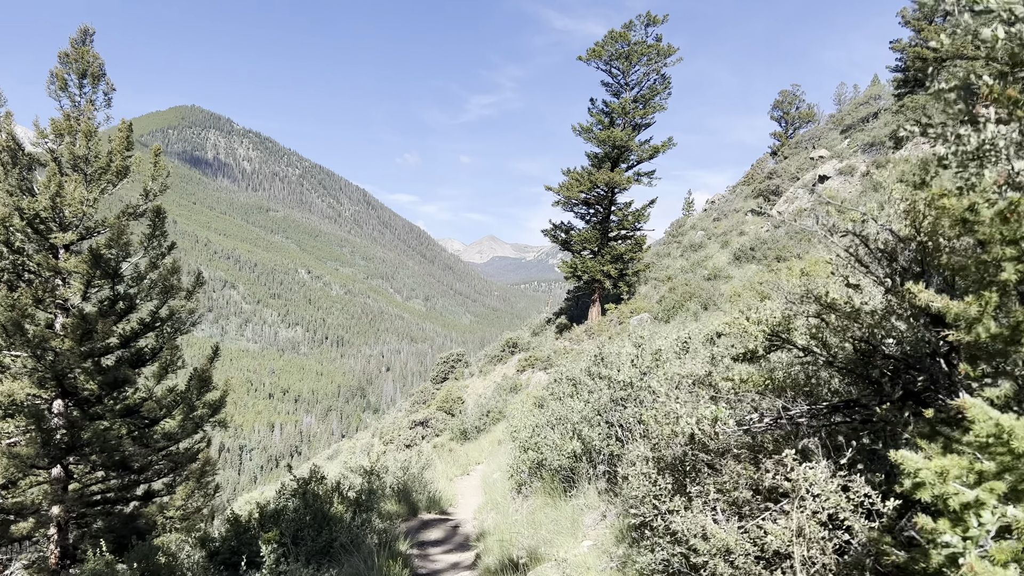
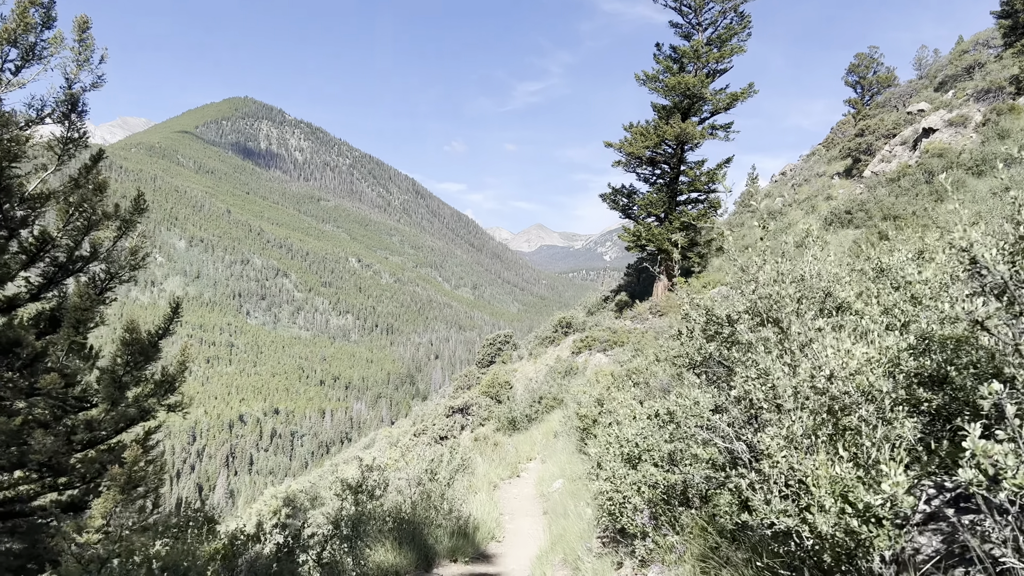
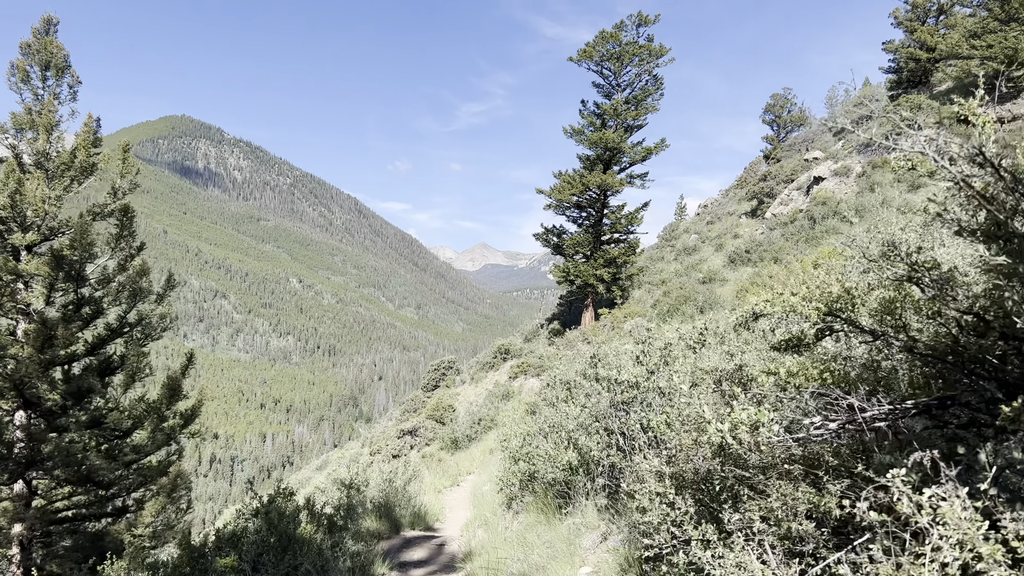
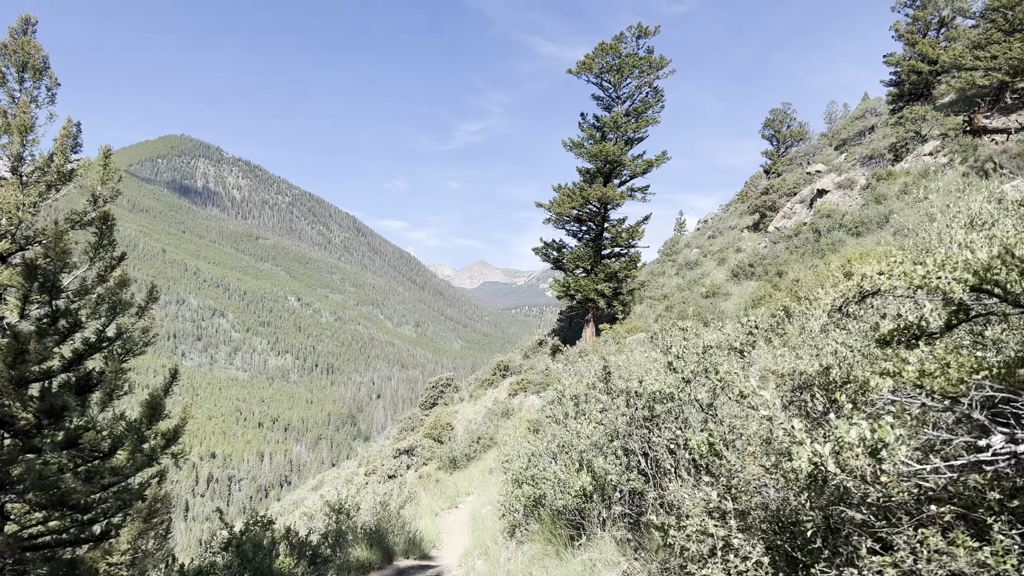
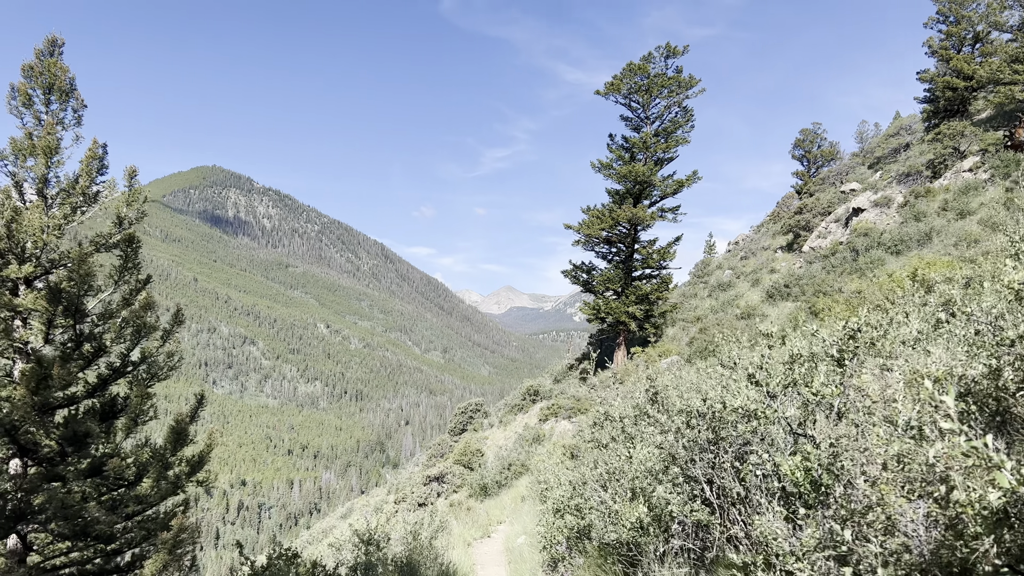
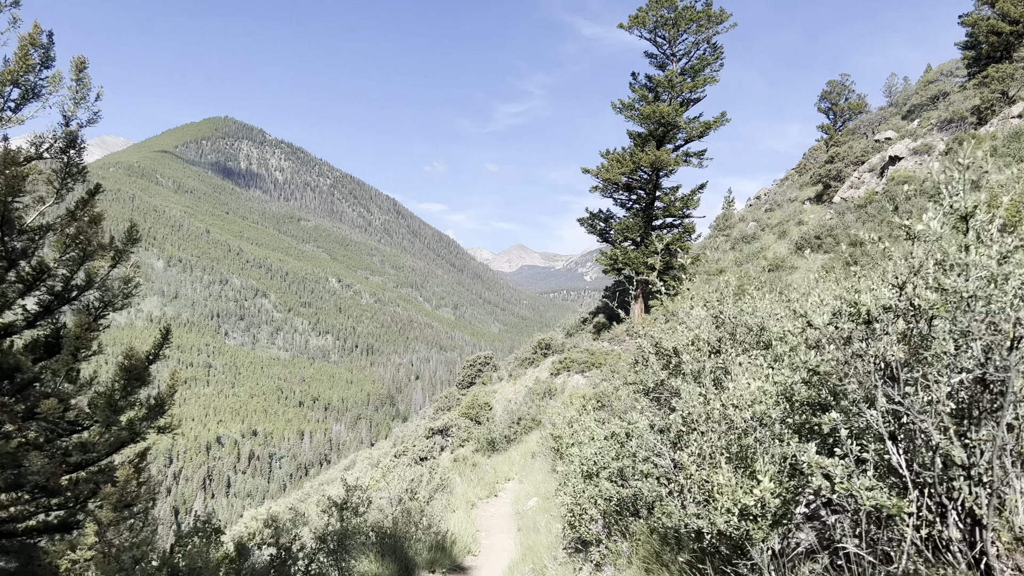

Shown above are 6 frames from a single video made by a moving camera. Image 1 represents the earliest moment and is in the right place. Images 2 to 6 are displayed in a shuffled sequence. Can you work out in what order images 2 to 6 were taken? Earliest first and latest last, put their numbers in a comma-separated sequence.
3, 4, 5, 6, 2
